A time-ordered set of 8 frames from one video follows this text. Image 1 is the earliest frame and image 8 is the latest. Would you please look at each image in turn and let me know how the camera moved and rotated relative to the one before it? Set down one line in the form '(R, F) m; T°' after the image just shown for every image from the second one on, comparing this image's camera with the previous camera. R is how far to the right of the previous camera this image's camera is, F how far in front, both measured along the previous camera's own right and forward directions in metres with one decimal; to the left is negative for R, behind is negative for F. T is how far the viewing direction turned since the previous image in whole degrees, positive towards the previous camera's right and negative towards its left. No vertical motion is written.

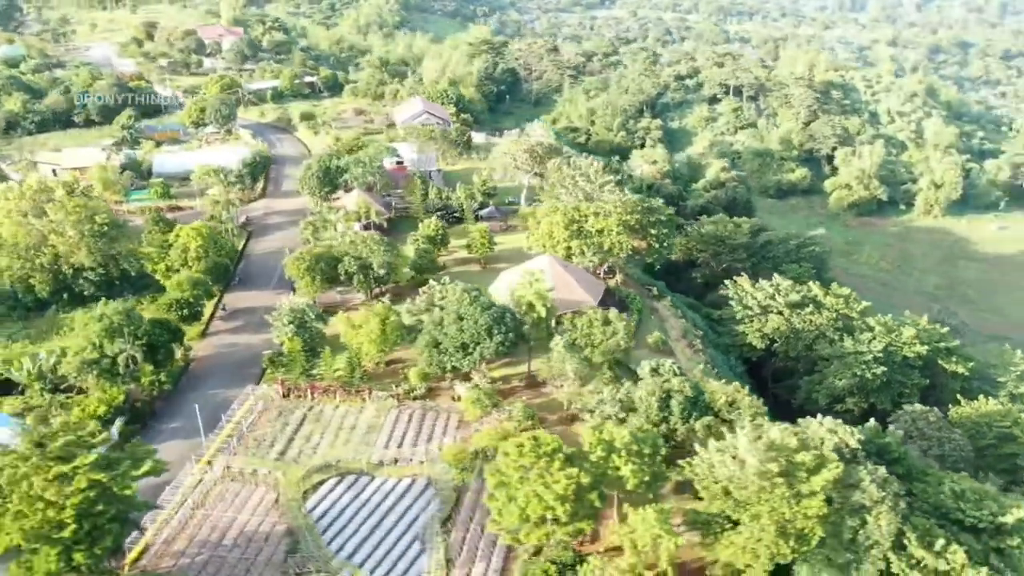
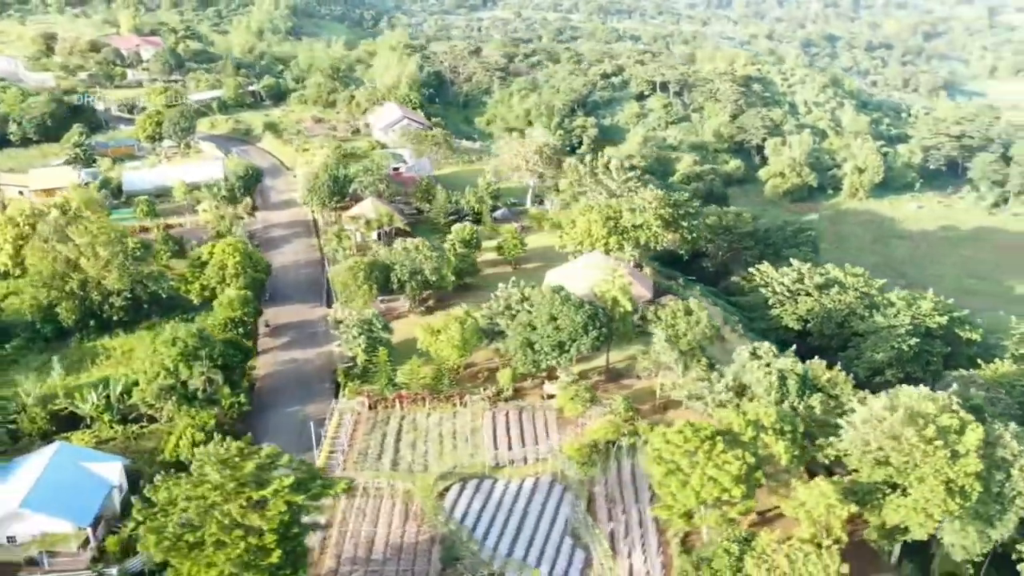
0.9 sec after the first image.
(-6.5, -0.1) m; +8°
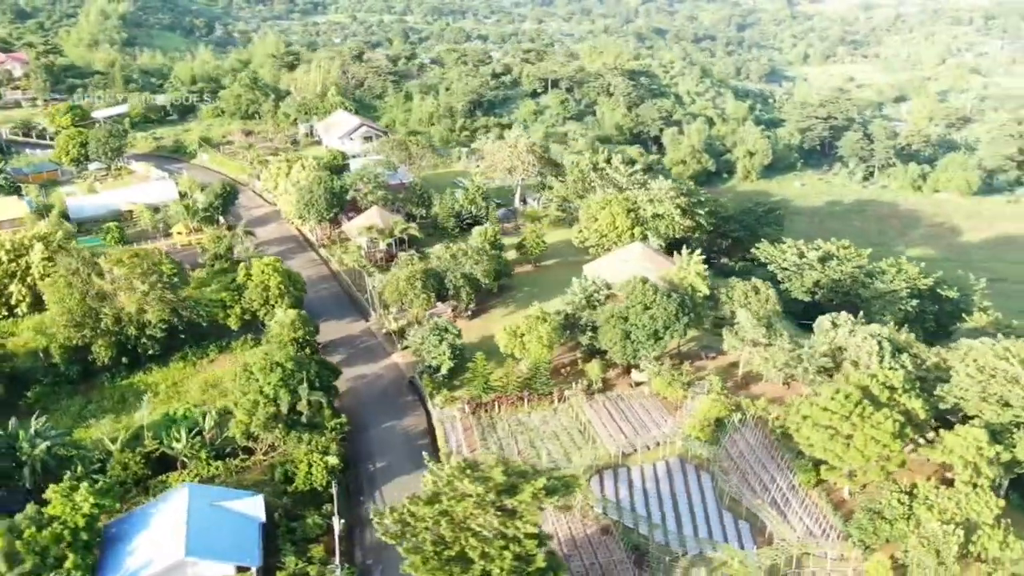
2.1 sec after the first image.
(-8.2, +0.3) m; +11°
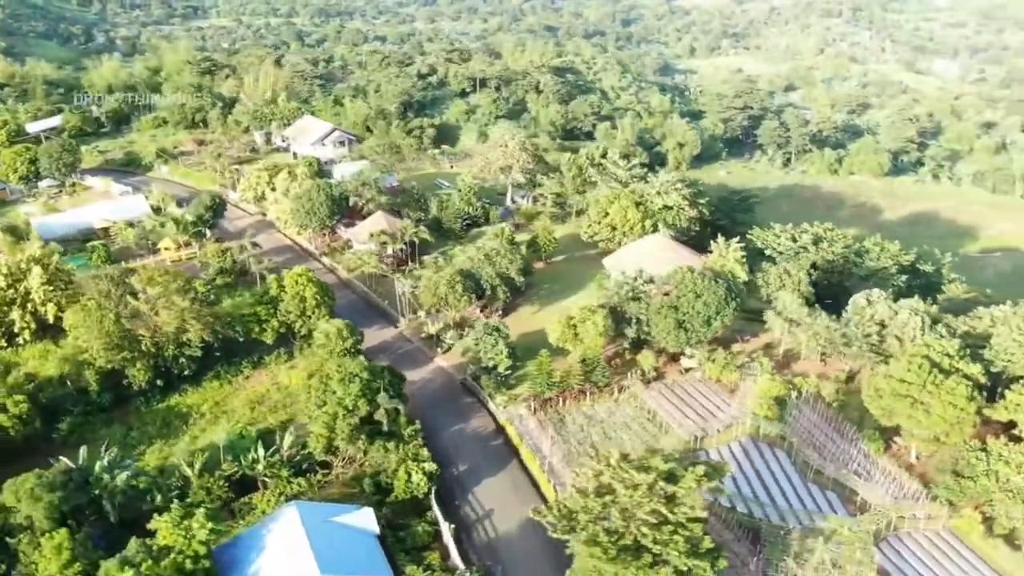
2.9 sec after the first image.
(-5.5, +0.1) m; +7°
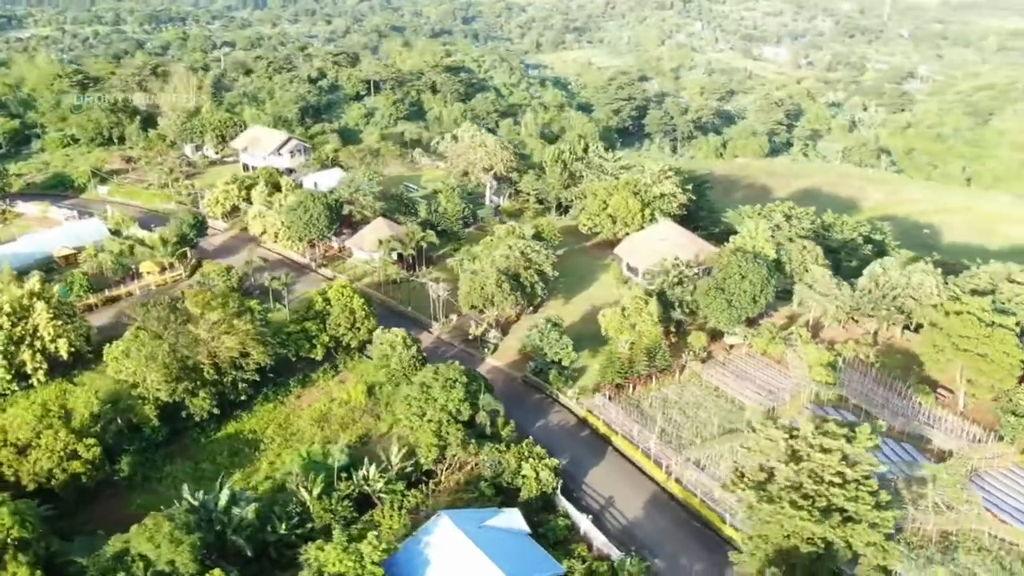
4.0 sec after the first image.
(-7.3, +0.3) m; +10°
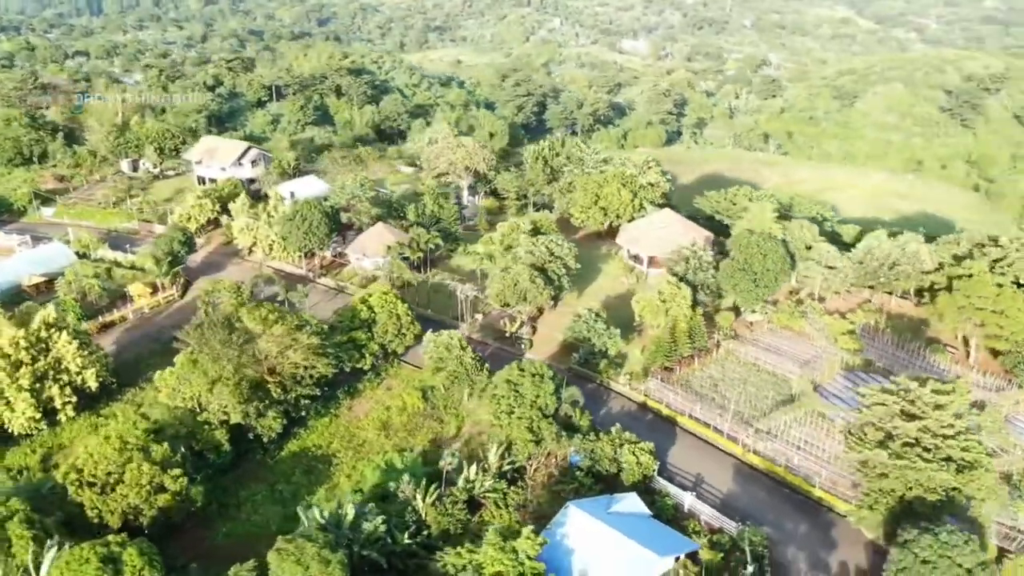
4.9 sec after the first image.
(-6.4, +0.1) m; +9°
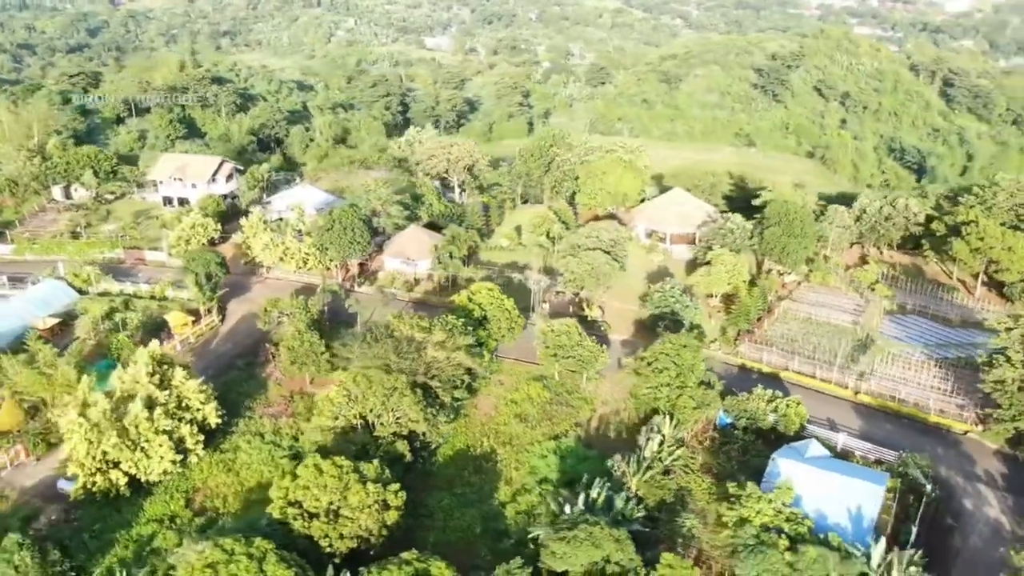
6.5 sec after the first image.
(-10.8, +0.4) m; +14°
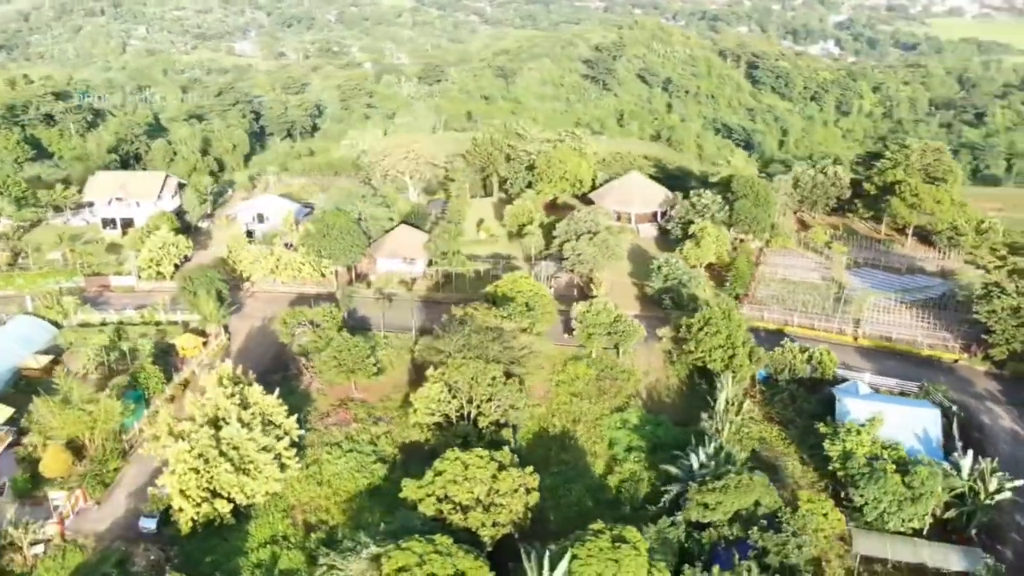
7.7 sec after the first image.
(-8.2, 0.0) m; +13°
